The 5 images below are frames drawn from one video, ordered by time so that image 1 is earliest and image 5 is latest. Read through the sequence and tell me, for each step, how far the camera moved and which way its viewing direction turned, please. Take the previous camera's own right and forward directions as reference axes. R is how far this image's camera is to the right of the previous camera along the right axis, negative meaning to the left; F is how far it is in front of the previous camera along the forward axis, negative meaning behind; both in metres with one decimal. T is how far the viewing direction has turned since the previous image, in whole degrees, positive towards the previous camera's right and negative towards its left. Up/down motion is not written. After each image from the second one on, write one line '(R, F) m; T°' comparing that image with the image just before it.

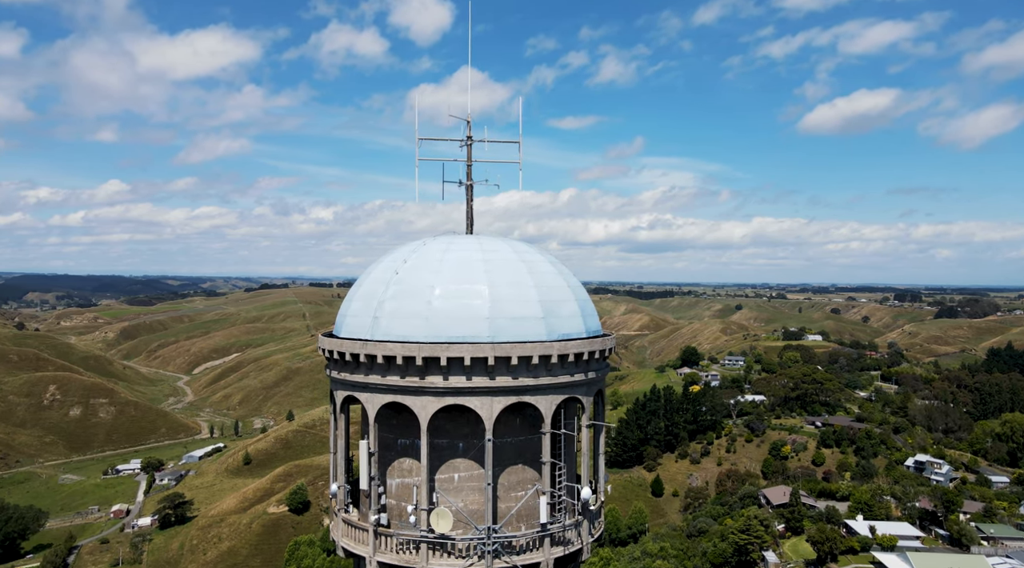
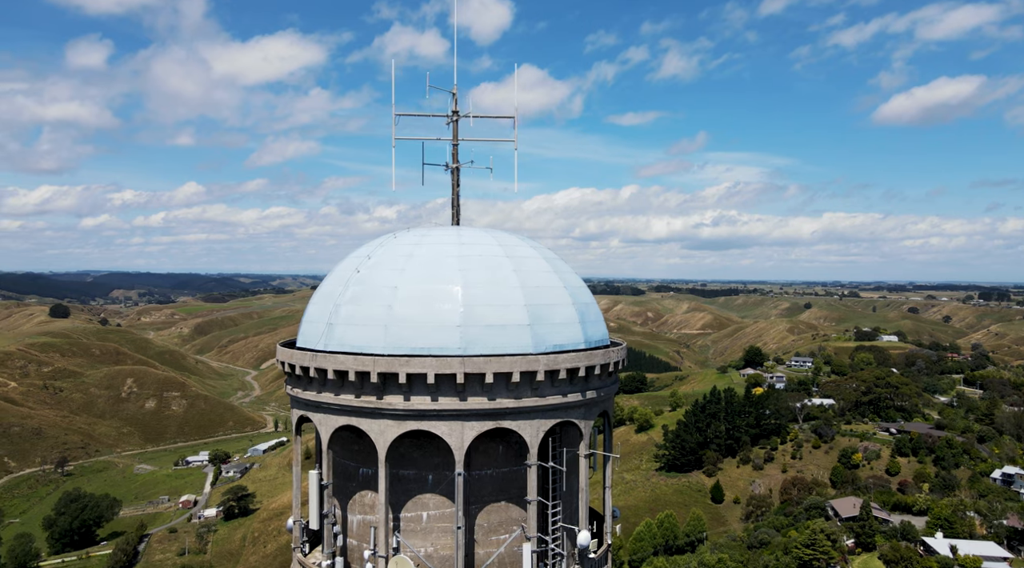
(+0.5, +3.4) m; -4°
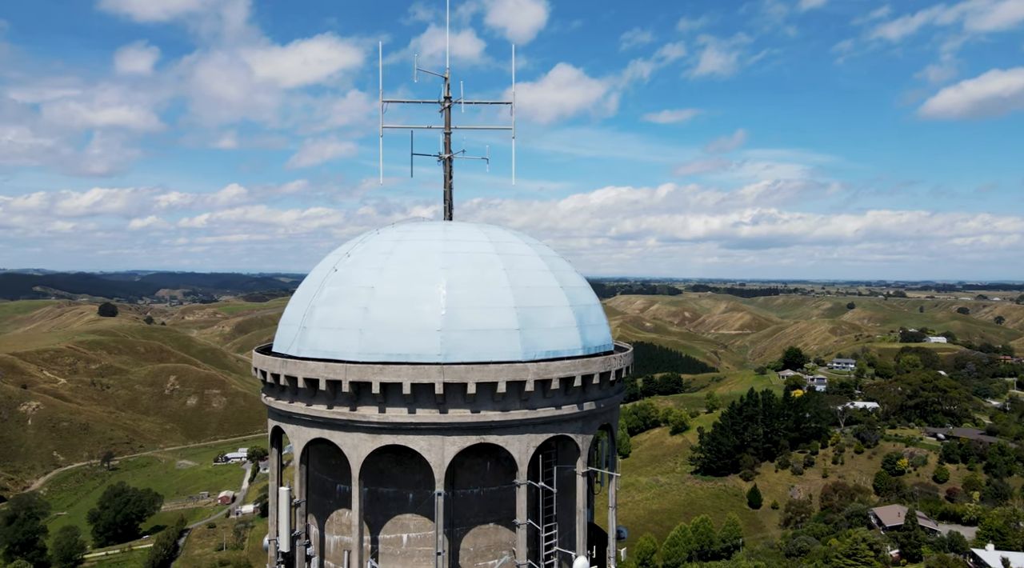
(+0.2, +1.8) m; -2°
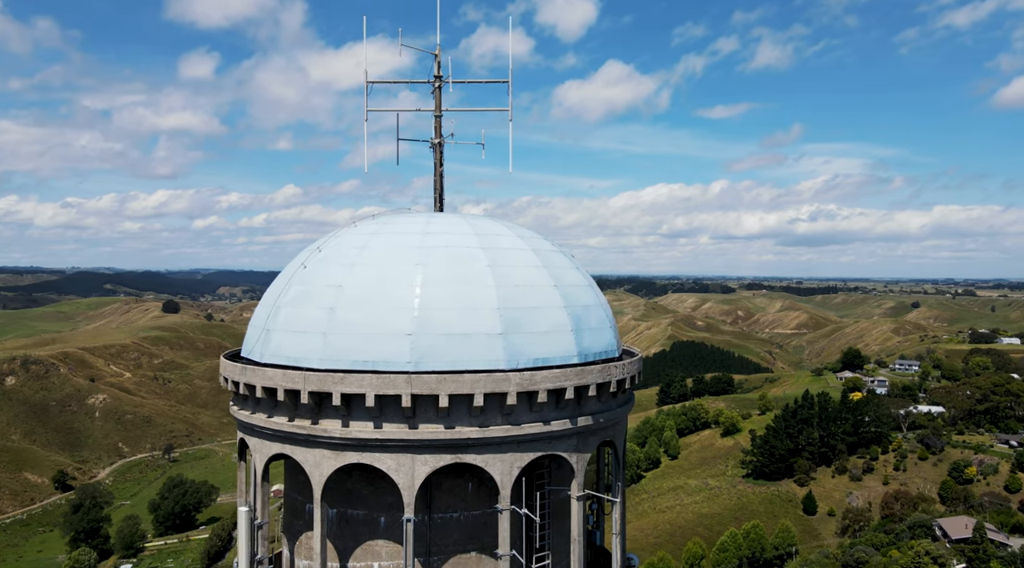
(+0.1, +2.4) m; -3°
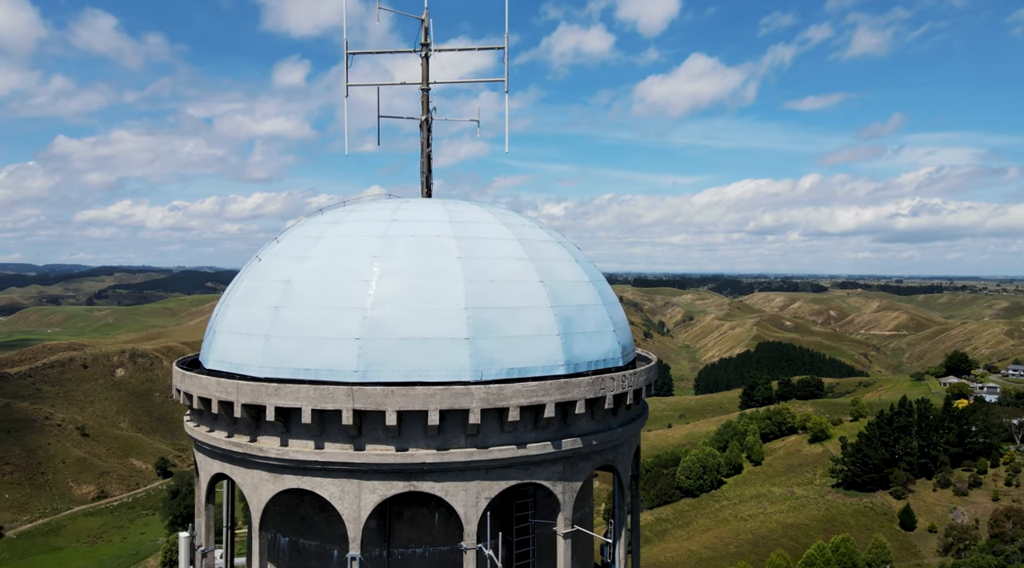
(+0.1, +3.7) m; -5°
